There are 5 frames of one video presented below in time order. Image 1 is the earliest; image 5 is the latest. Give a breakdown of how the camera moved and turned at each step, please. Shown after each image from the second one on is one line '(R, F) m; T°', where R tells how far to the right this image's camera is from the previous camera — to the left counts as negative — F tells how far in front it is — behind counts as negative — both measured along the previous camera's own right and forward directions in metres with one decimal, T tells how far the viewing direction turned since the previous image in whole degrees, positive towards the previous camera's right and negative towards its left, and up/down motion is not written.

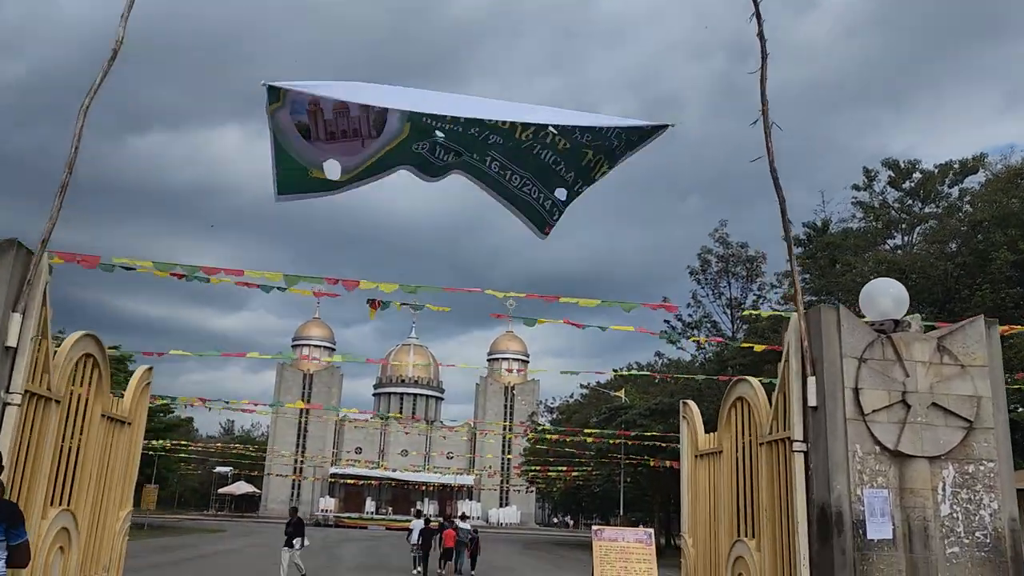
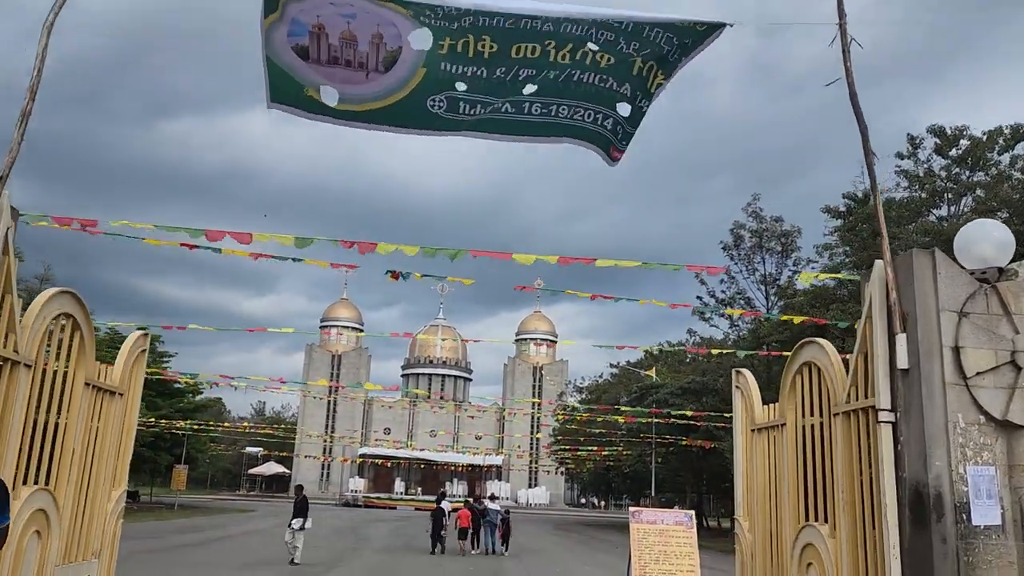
(0.0, +0.6) m; -2°
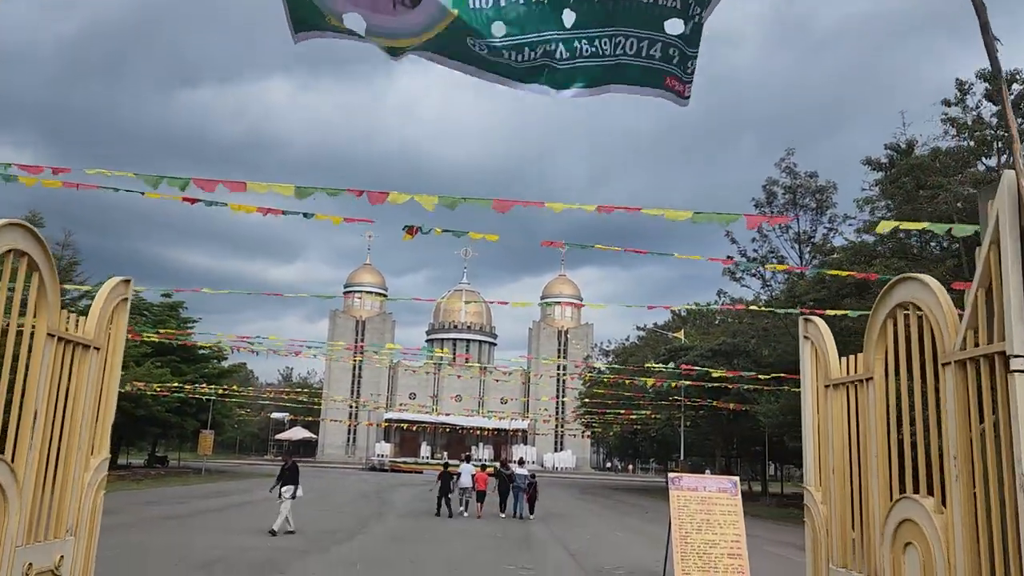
(0.0, +0.7) m; -2°
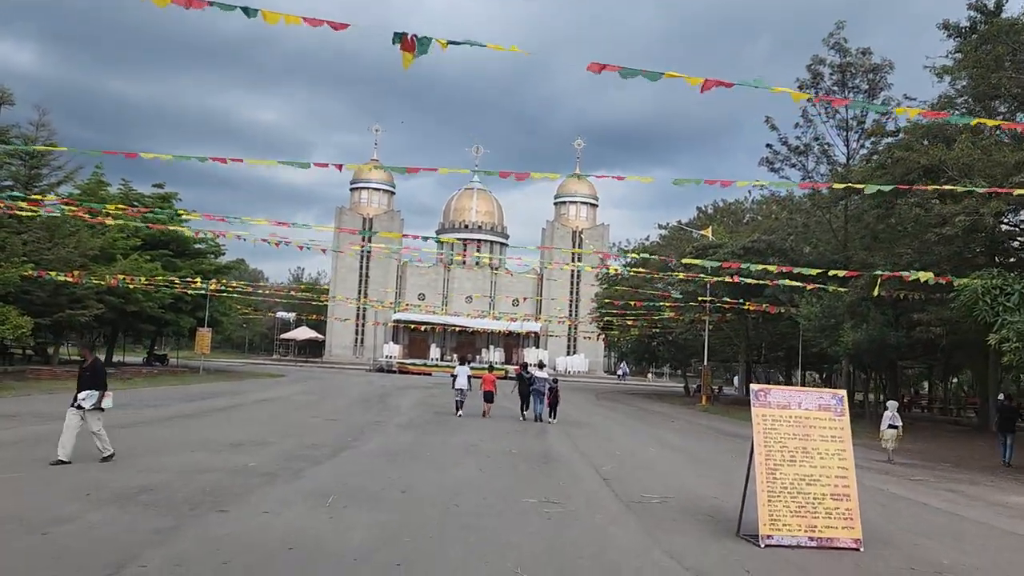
(-0.1, +2.3) m; -1°
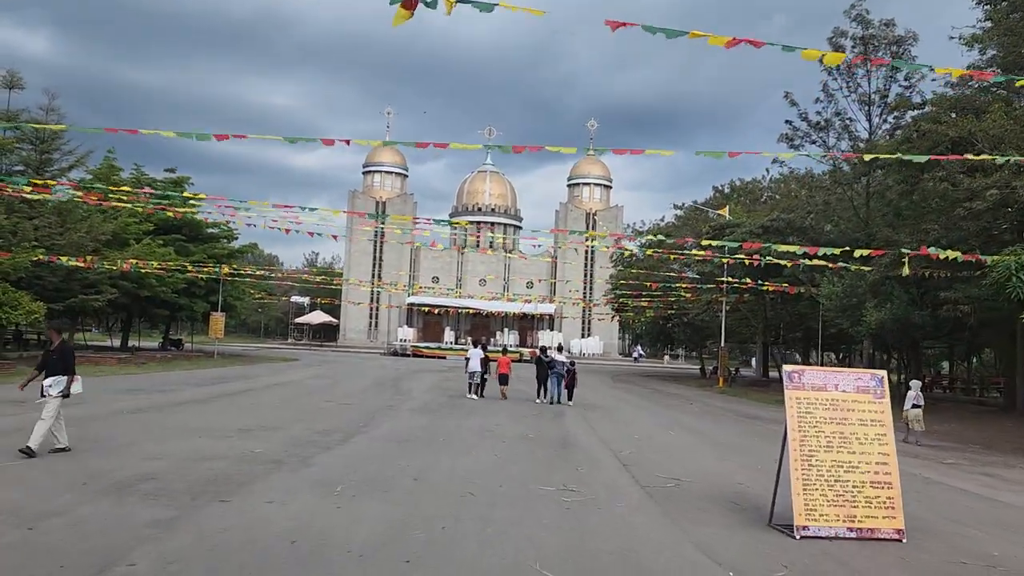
(0.0, +0.4) m; -1°
